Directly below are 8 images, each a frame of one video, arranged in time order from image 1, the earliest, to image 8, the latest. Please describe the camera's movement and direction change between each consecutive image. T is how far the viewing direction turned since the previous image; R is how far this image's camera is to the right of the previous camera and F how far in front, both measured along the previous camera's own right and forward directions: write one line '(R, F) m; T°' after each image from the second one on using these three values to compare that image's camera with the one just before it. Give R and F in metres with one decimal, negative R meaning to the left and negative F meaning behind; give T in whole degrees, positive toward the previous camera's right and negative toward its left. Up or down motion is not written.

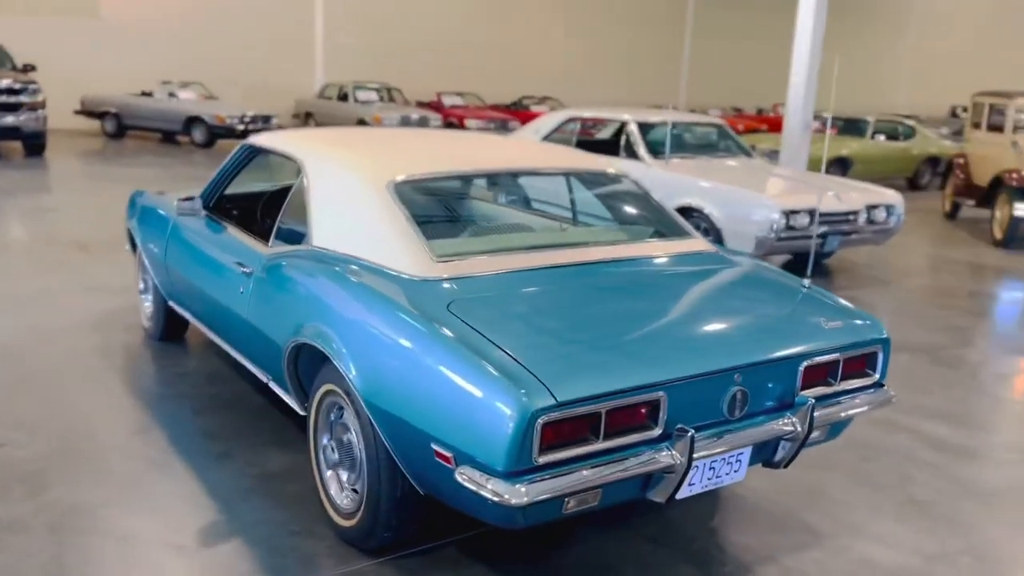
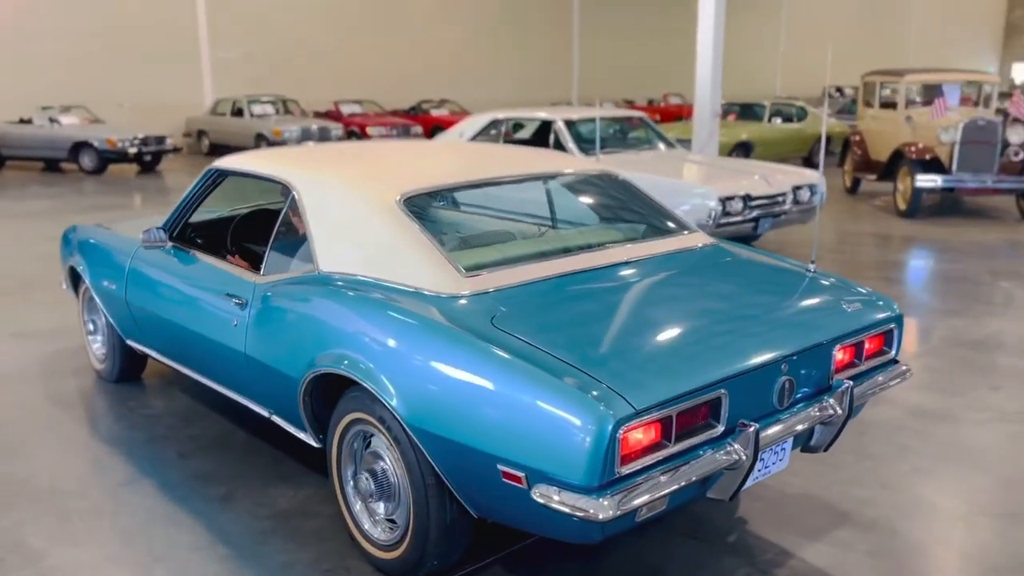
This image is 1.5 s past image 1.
(-0.4, +0.1) m; +7°
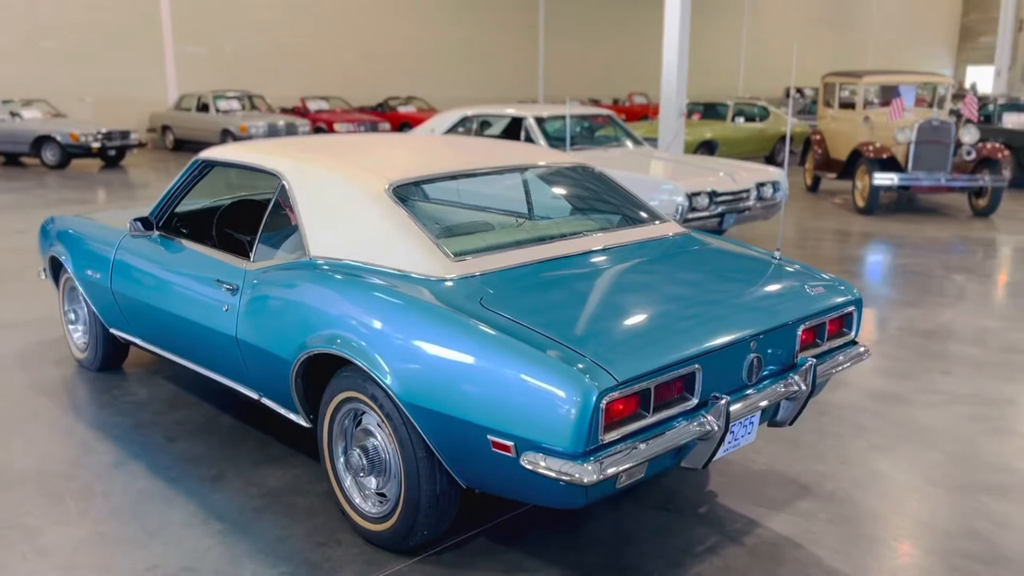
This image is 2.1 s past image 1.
(-0.1, -0.1) m; +2°
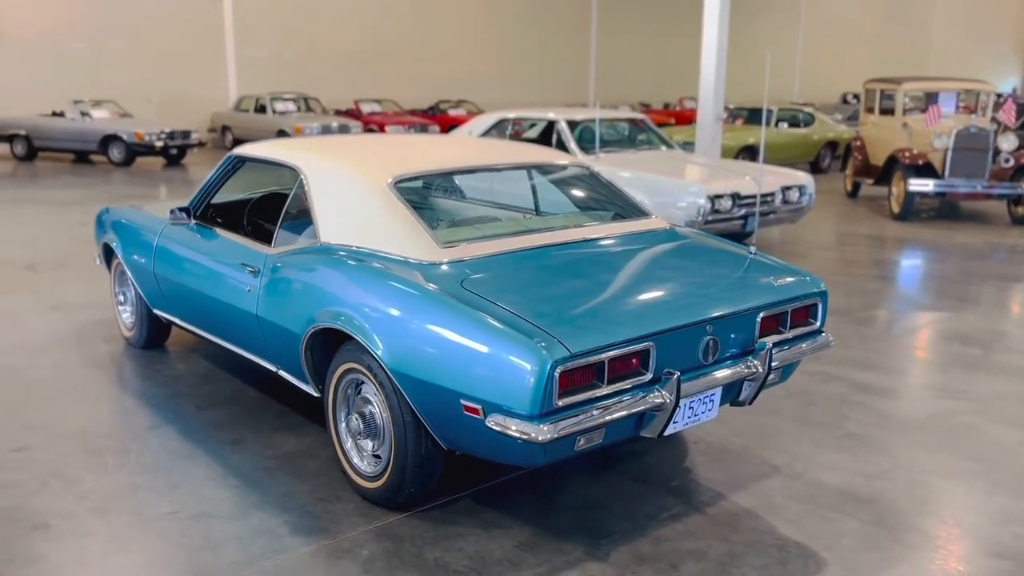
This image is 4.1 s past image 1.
(+0.2, -0.3) m; -4°
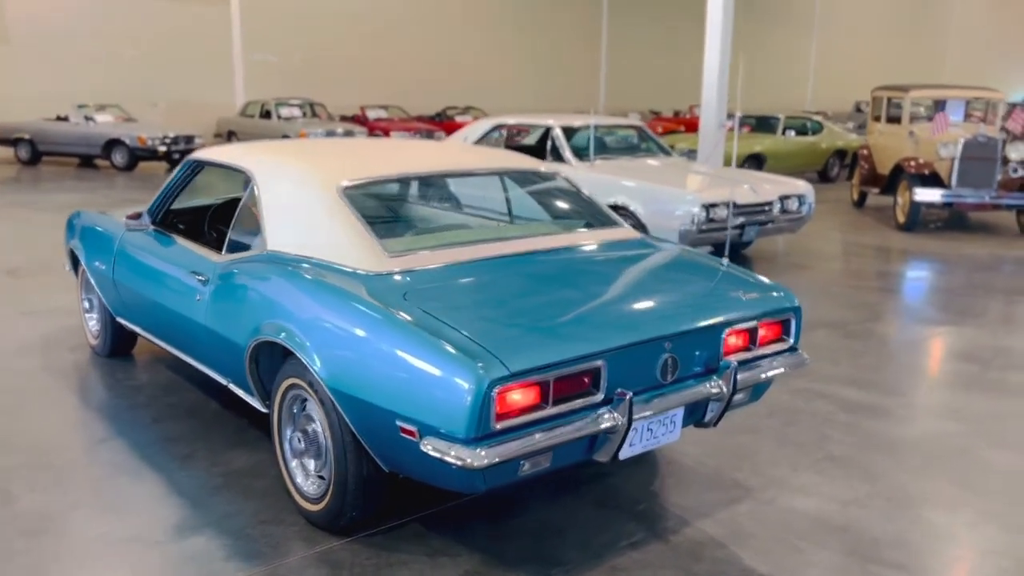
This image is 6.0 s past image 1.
(+0.2, +0.2) m; -1°
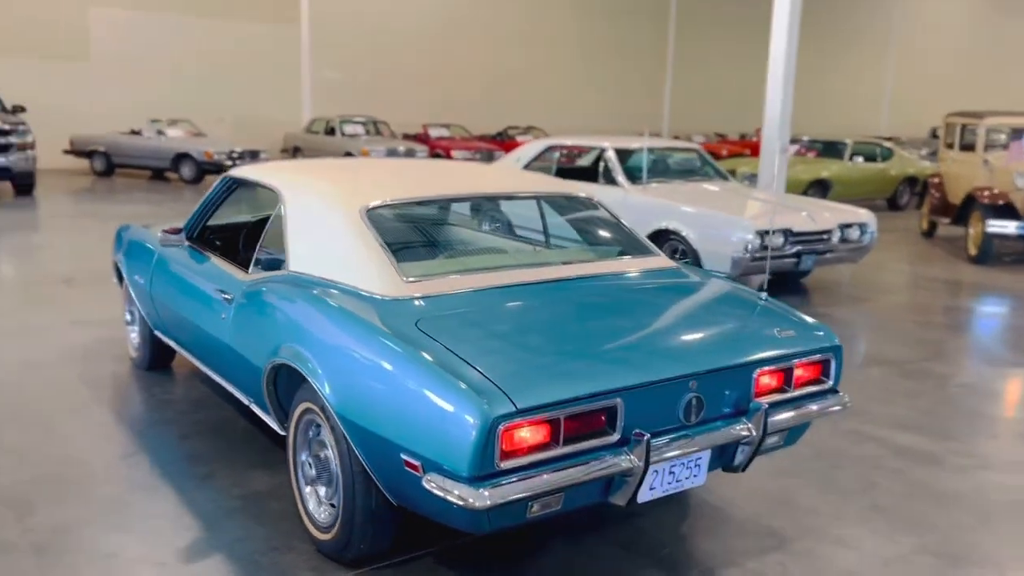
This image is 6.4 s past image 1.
(+0.1, +0.1) m; -4°
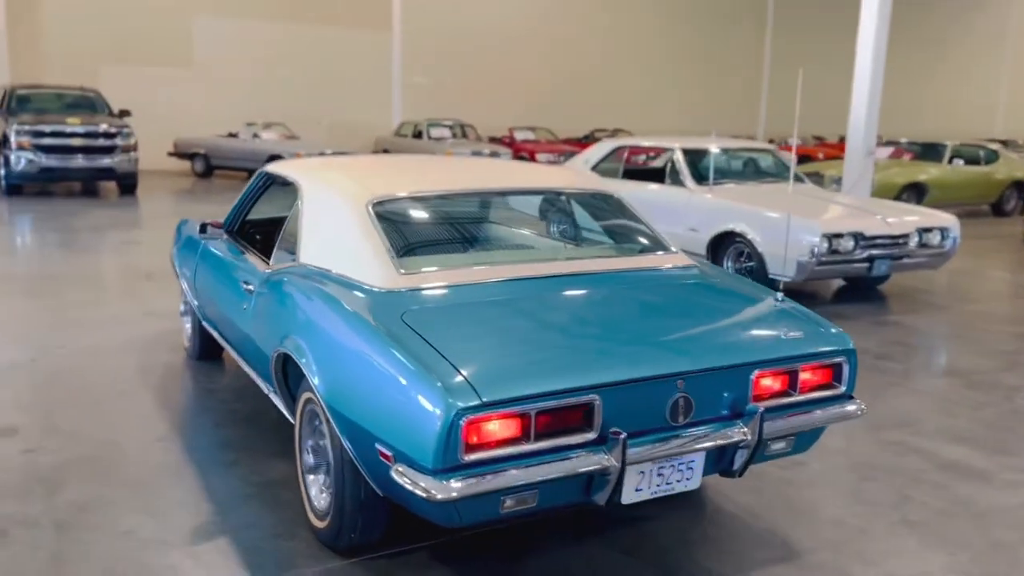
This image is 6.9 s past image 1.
(+0.3, 0.0) m; -7°
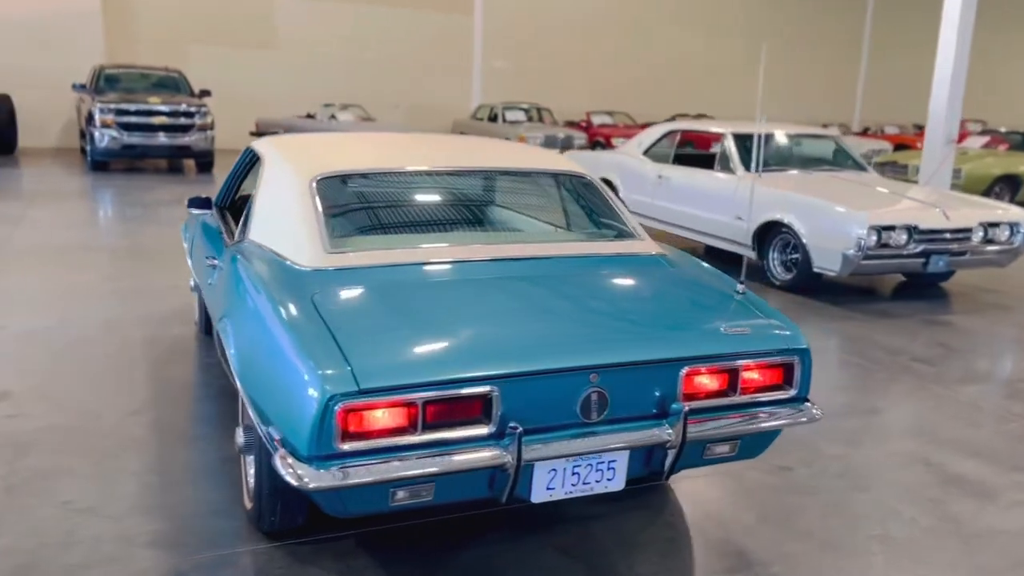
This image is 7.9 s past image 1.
(+0.5, +0.2) m; -6°
